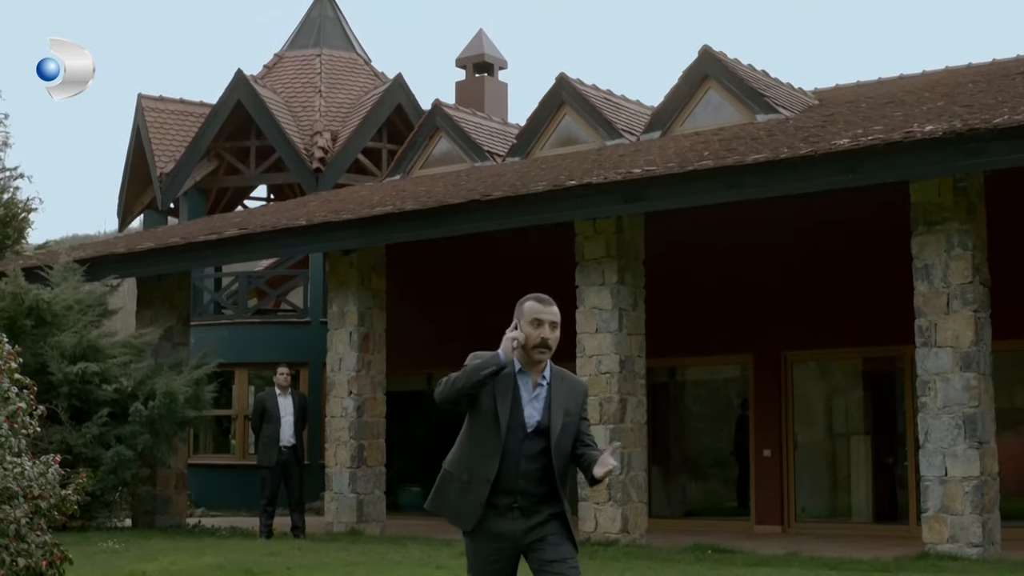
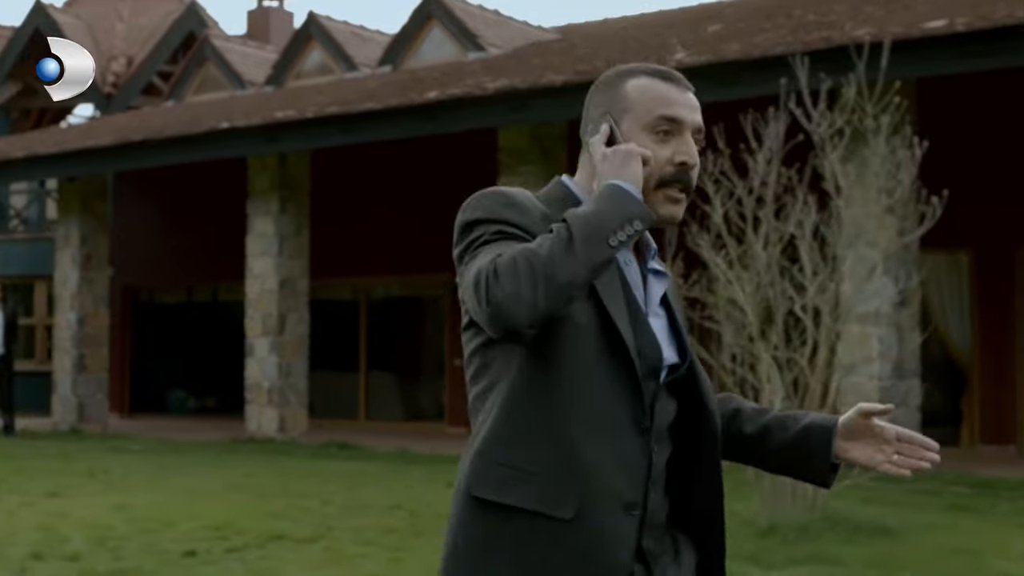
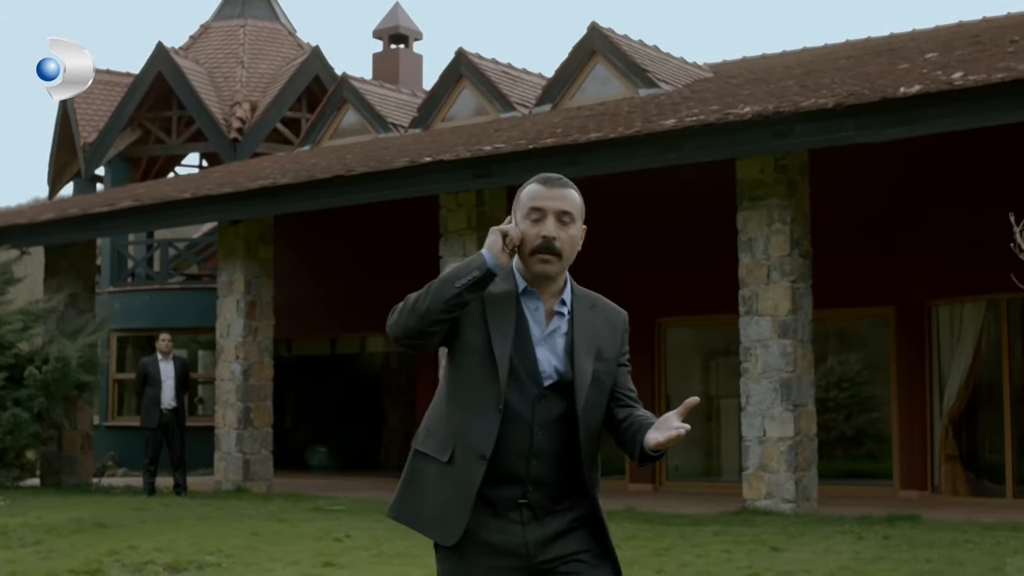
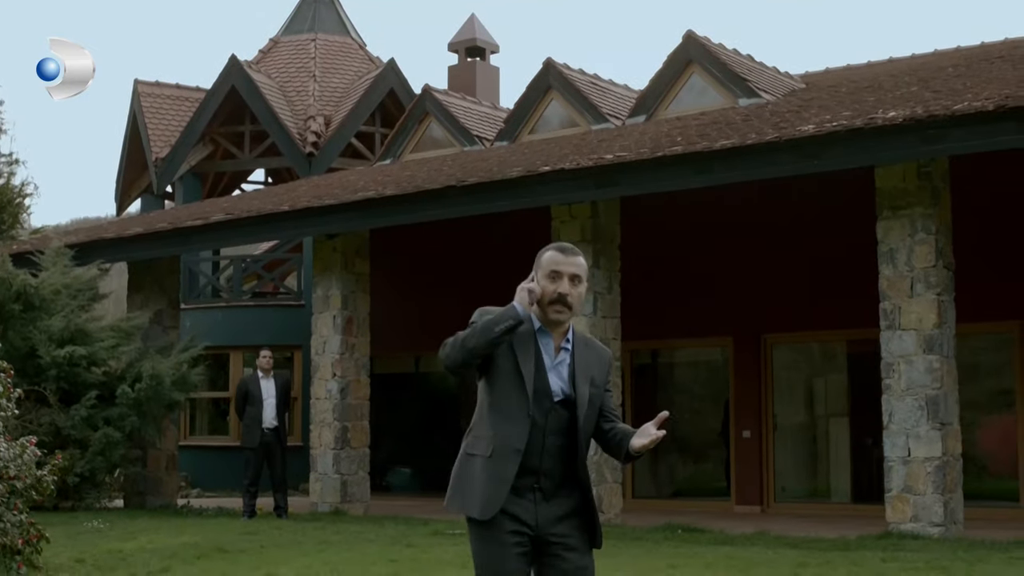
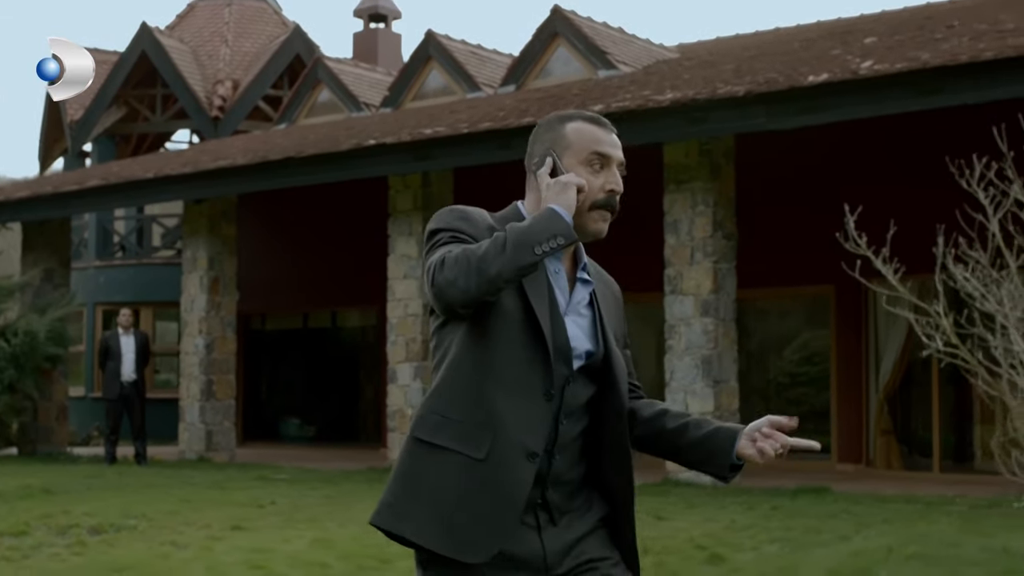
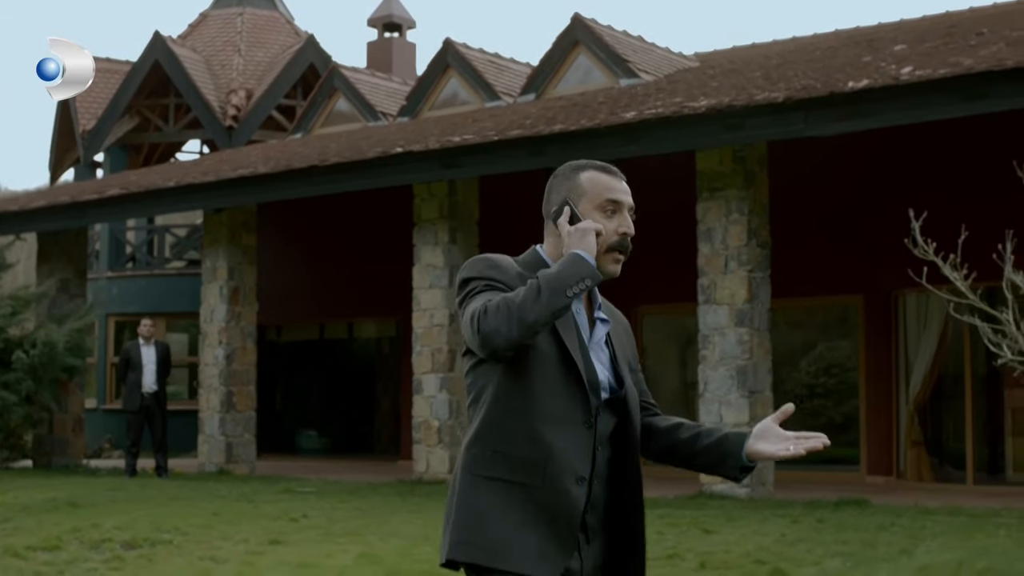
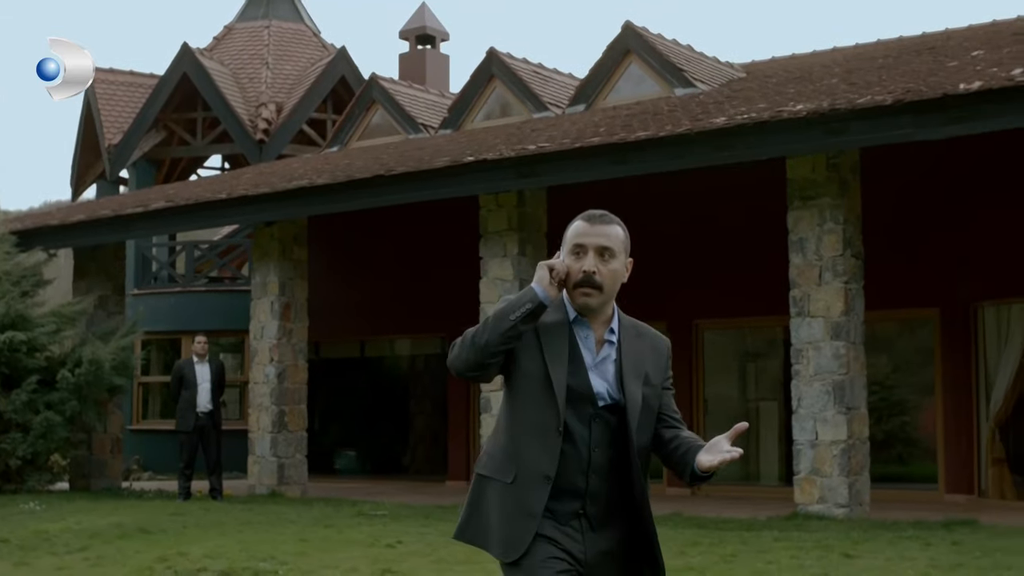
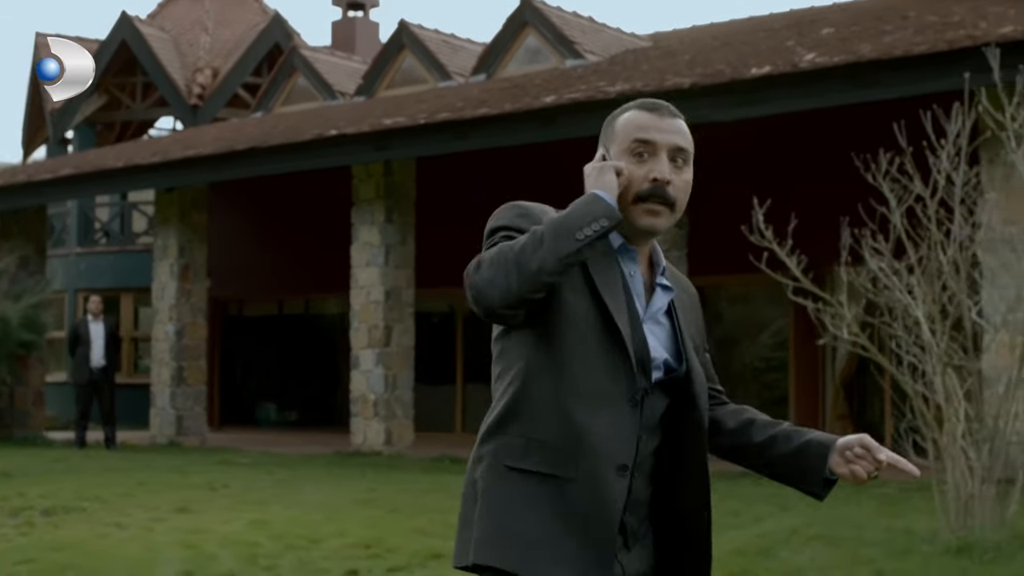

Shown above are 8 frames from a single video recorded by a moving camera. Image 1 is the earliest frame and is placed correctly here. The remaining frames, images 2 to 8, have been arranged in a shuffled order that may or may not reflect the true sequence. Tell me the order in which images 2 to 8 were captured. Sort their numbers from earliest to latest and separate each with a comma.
4, 7, 3, 6, 5, 8, 2
